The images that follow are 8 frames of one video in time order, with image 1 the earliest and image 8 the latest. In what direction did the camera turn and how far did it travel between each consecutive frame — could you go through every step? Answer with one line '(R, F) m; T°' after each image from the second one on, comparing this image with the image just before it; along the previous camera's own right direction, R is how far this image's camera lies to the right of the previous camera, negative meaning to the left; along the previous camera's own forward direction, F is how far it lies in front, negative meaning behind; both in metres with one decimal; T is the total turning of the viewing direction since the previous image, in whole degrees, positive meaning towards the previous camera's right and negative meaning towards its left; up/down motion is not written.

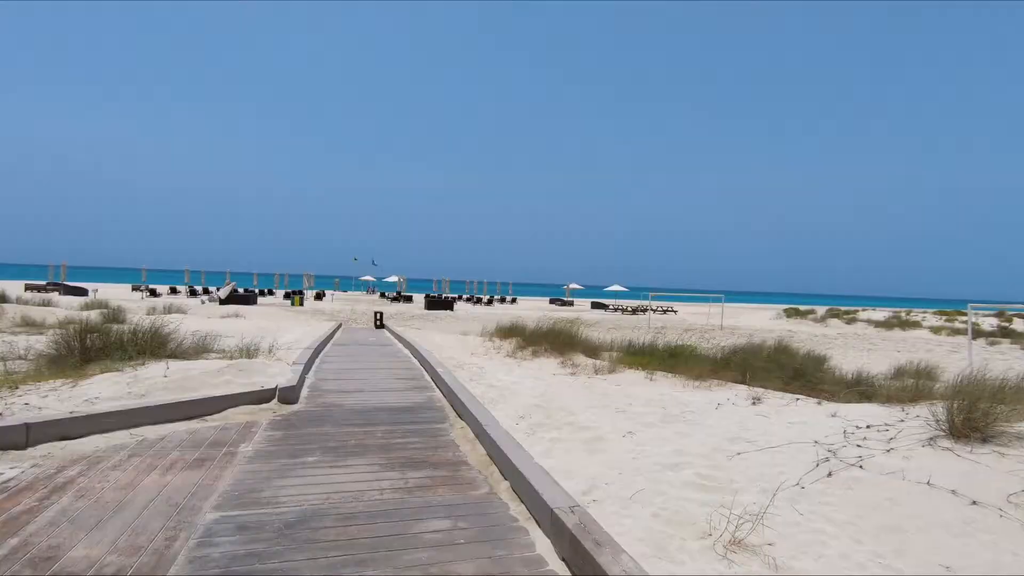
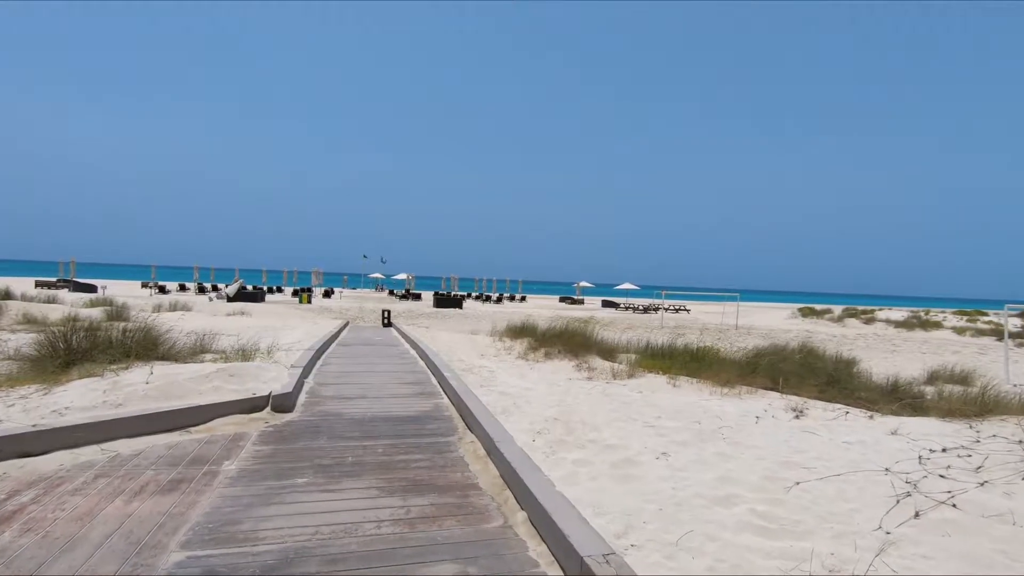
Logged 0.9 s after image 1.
(-0.1, +0.5) m; -1°
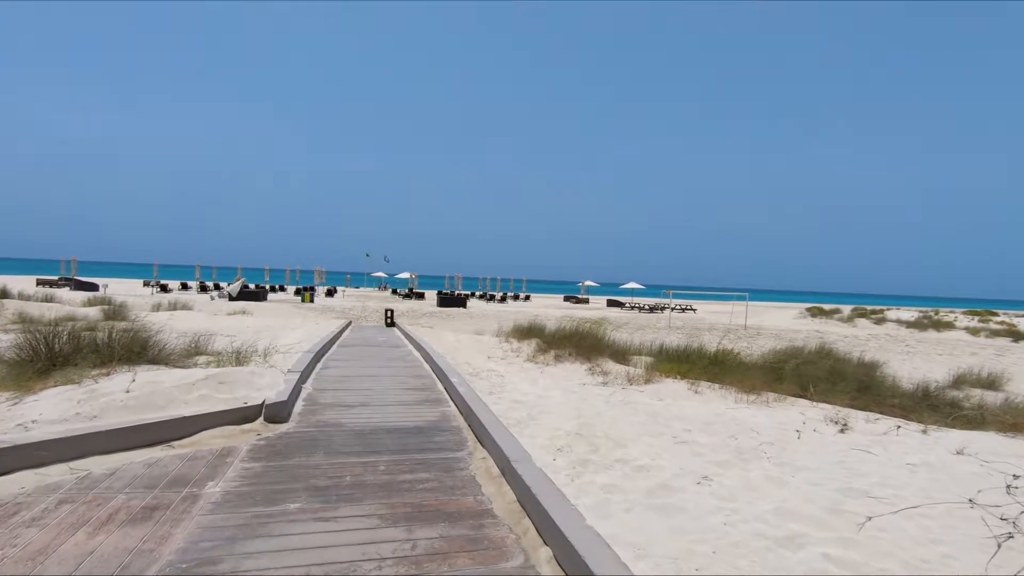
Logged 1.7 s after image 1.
(-0.1, +0.4) m; 0°
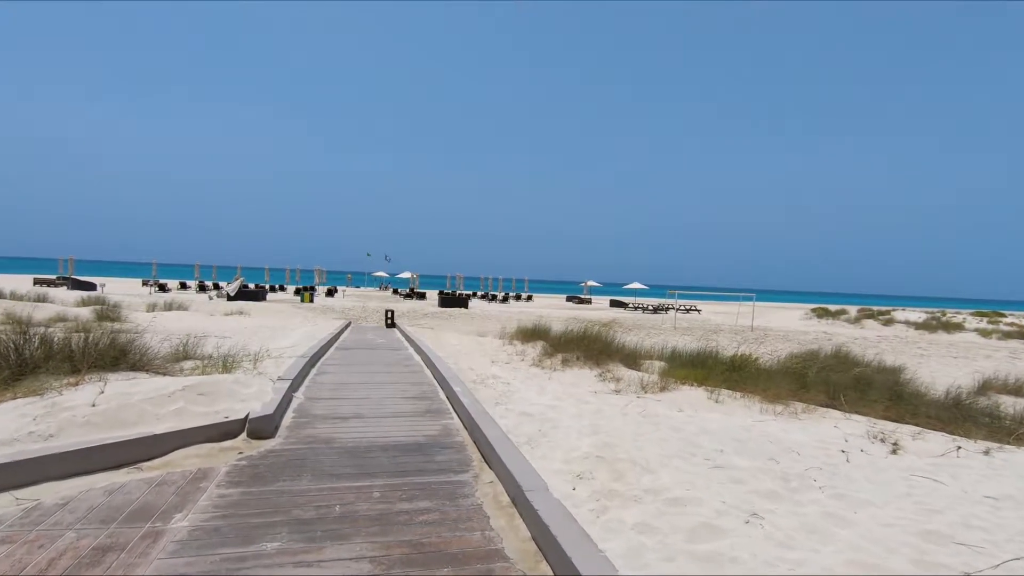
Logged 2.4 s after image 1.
(-0.1, +0.5) m; 0°
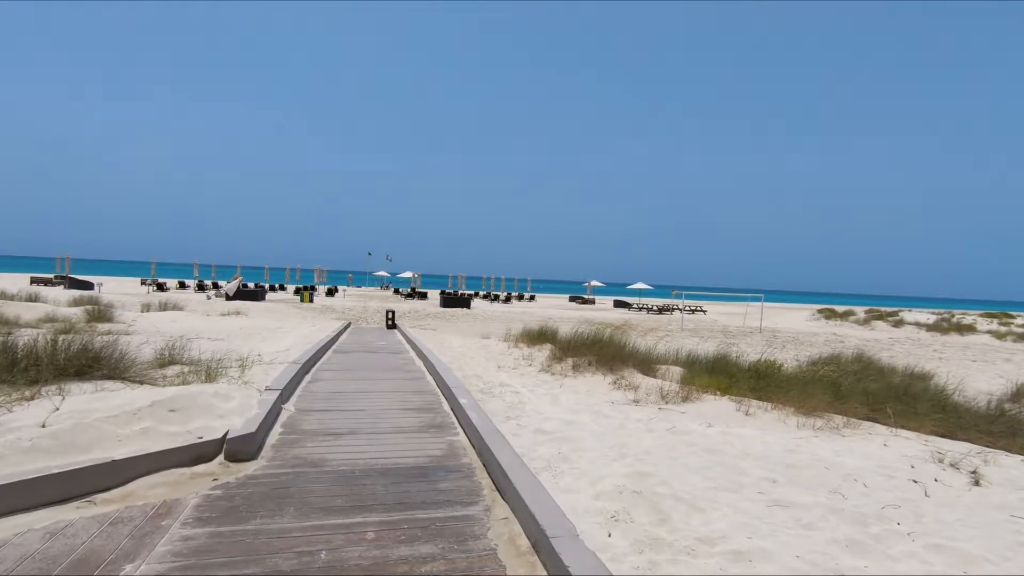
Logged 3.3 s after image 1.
(-0.1, +0.5) m; 0°
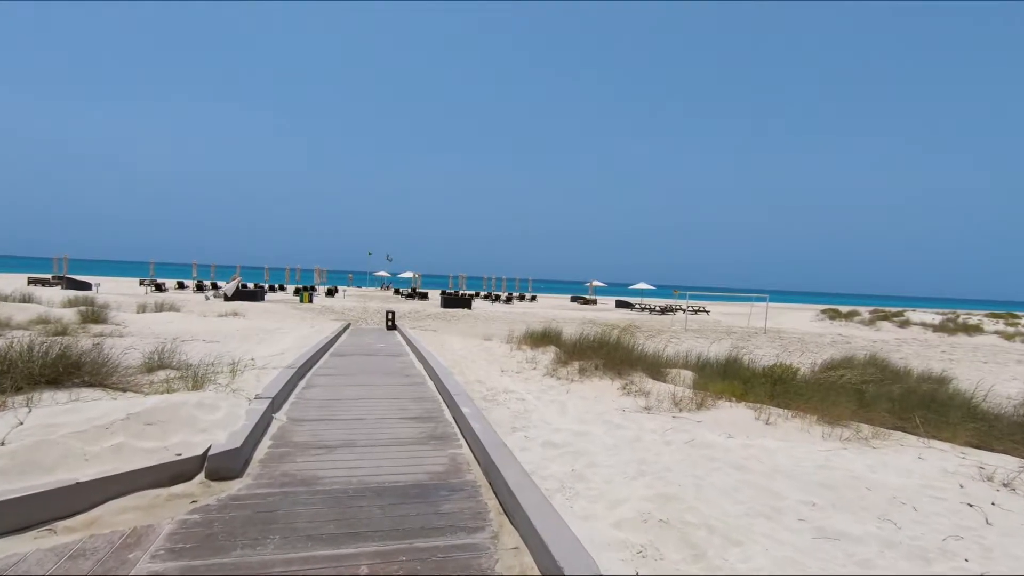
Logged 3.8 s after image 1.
(0.0, +0.3) m; 0°
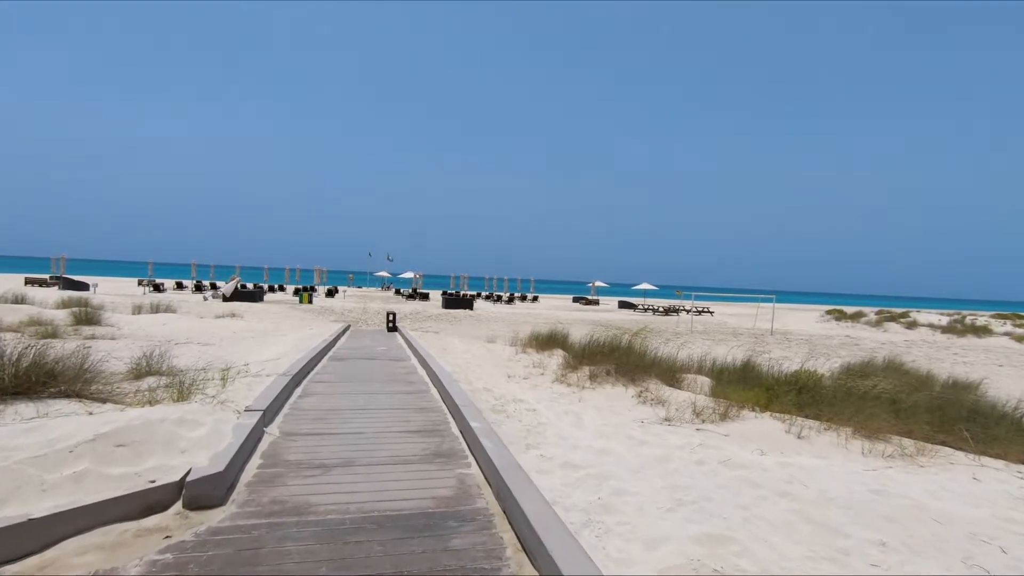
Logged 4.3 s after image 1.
(-0.1, +0.4) m; 0°
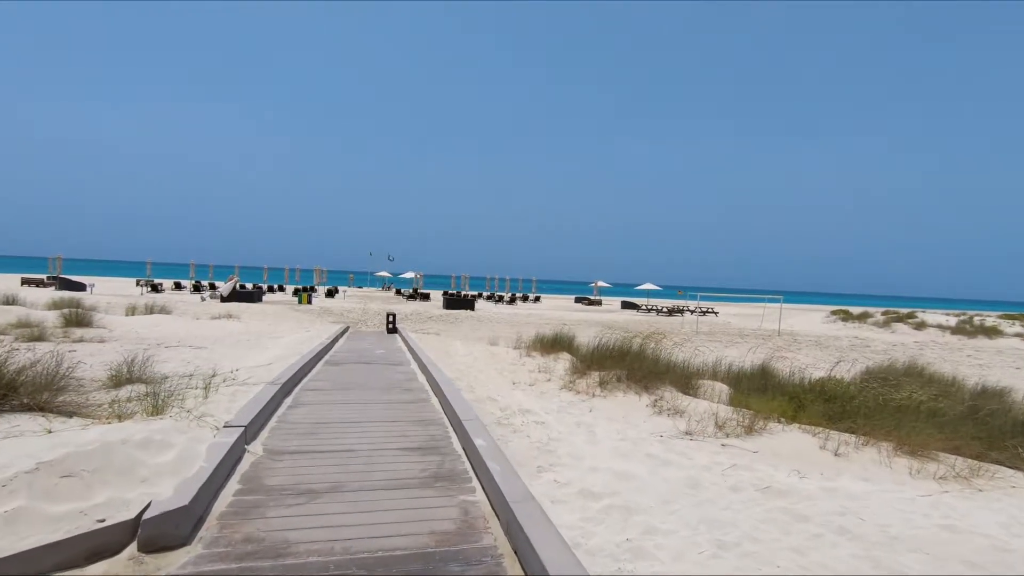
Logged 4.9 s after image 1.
(-0.1, +0.5) m; 0°
